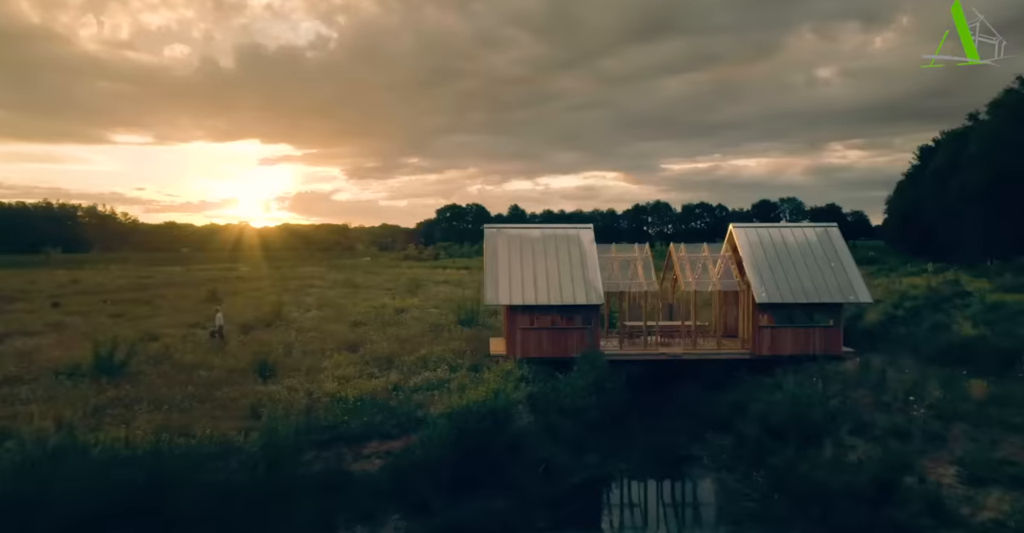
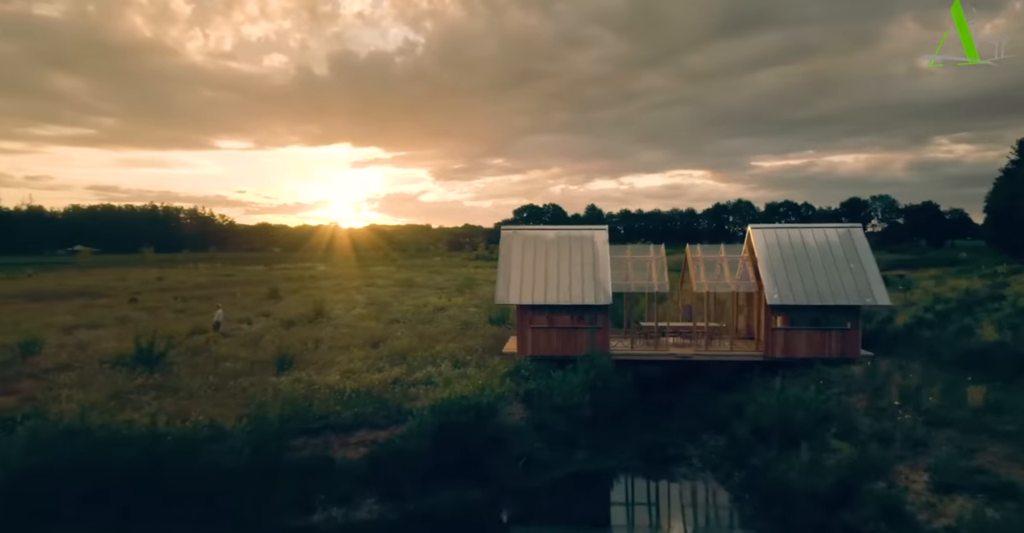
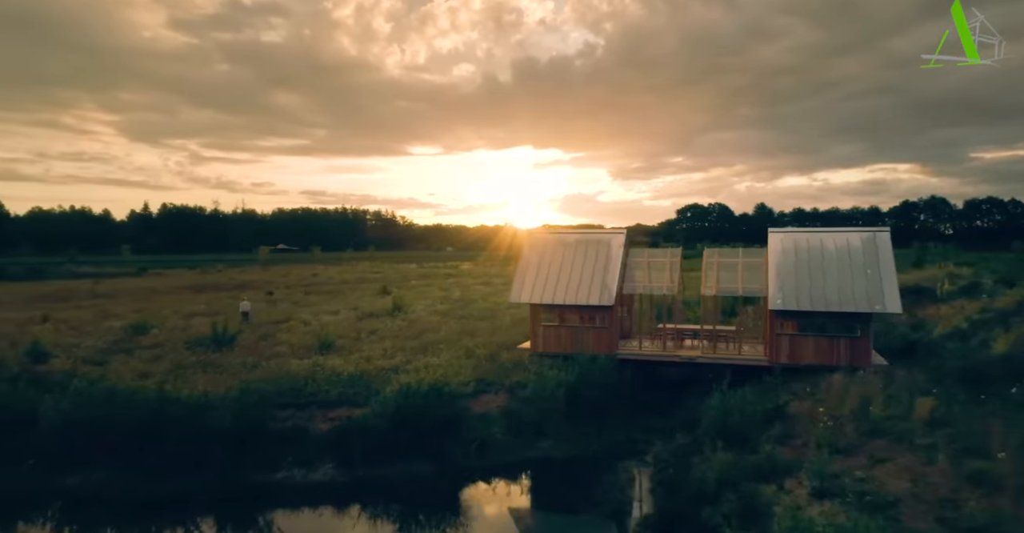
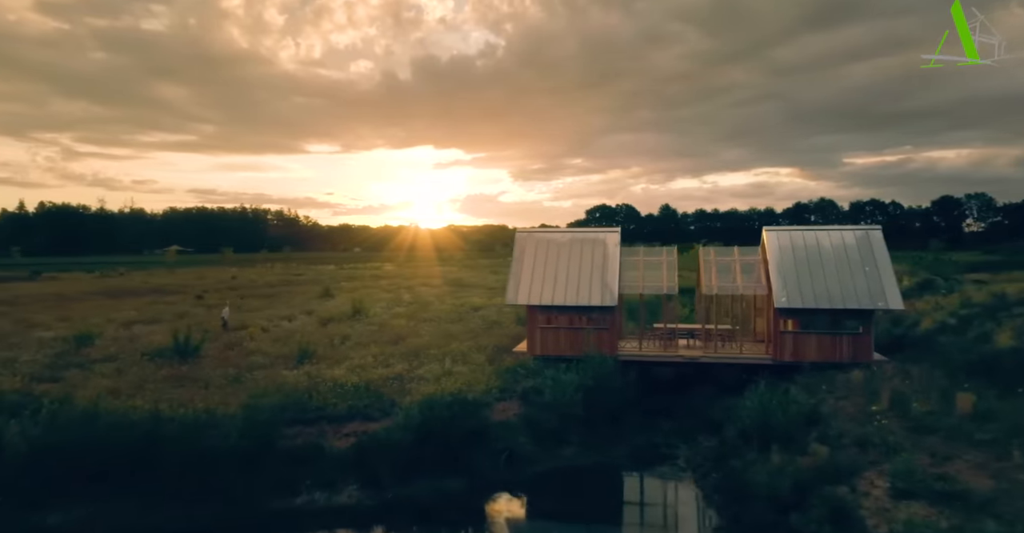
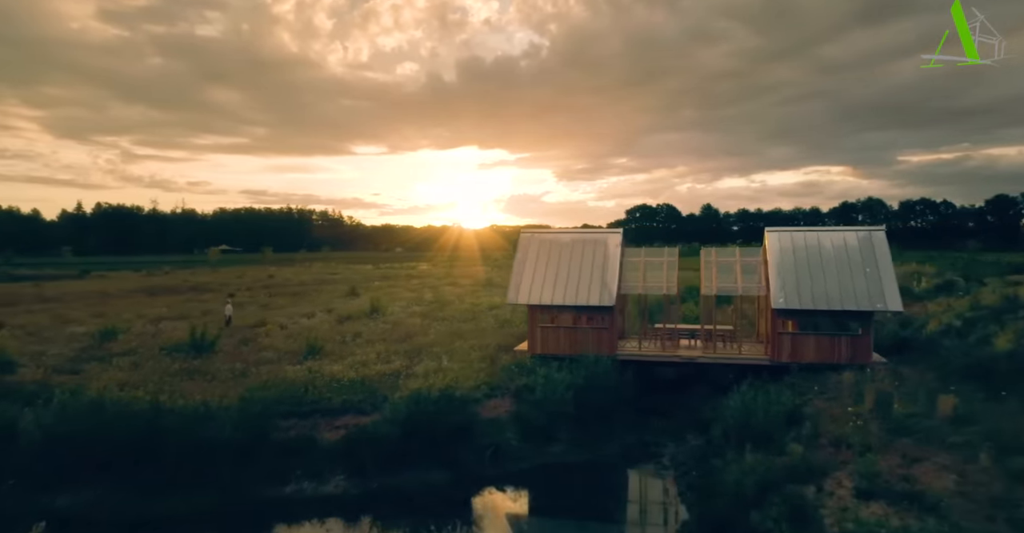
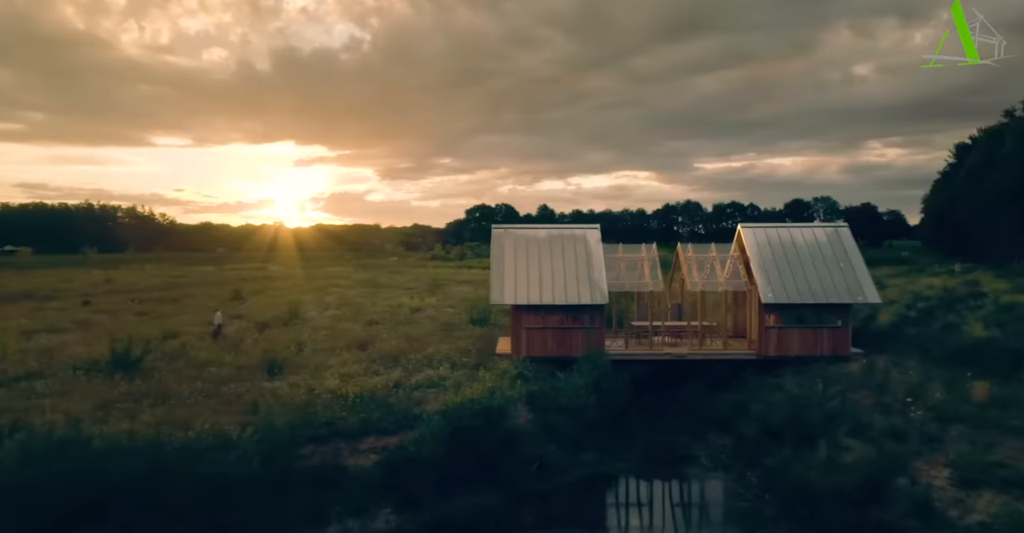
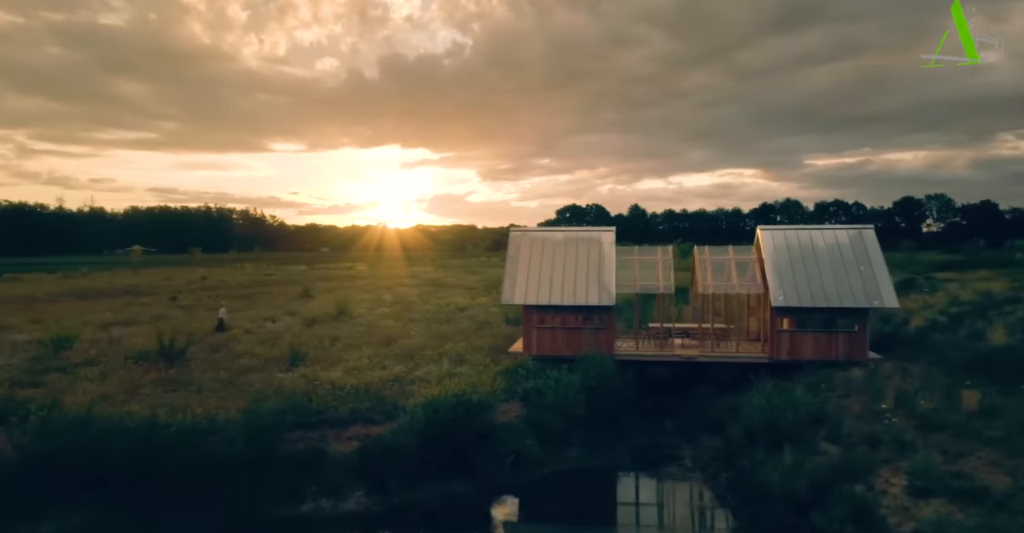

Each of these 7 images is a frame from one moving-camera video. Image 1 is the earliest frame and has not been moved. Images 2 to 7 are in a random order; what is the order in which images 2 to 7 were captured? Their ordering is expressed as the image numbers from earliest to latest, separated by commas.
6, 2, 7, 4, 5, 3
